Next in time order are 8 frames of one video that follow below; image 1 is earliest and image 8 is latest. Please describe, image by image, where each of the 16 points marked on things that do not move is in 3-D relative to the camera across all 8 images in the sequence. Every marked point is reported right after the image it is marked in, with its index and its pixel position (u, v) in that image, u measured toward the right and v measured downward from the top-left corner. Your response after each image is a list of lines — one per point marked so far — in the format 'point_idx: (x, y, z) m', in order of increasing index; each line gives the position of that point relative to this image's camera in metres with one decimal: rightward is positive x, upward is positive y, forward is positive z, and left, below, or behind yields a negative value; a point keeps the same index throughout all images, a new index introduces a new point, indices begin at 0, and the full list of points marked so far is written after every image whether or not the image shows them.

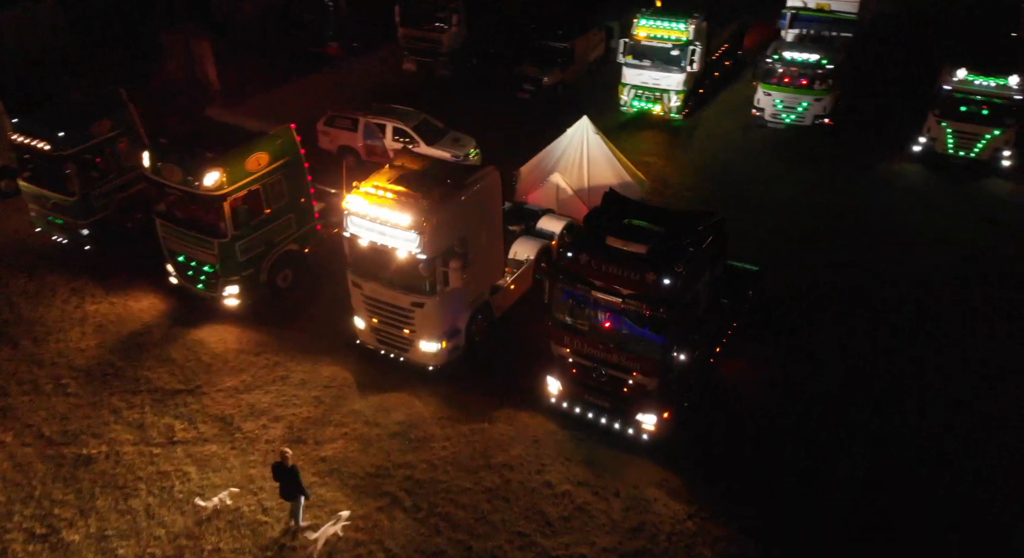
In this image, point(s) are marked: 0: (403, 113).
0: (-2.5, +4.0, +18.0) m
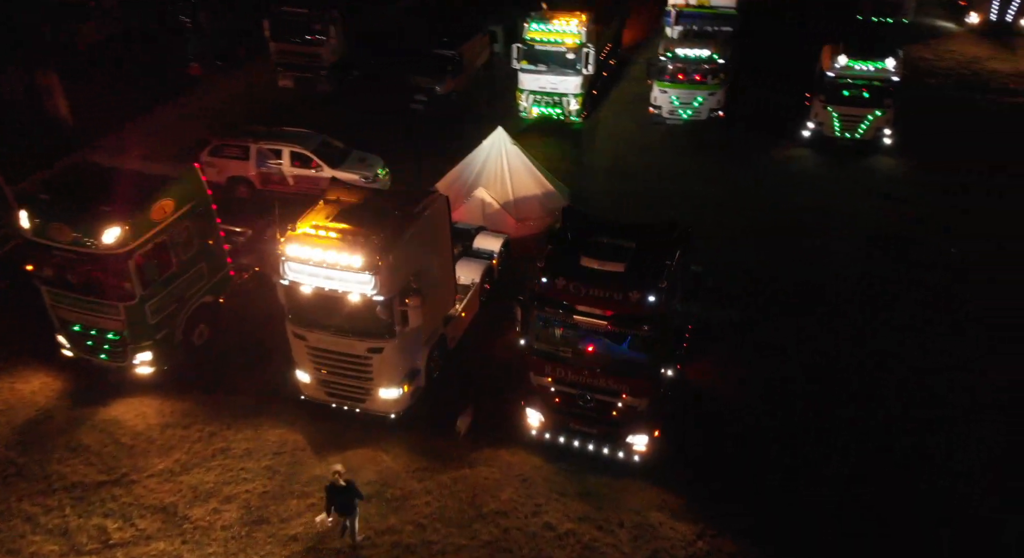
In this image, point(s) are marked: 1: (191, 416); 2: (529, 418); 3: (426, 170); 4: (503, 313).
0: (-4.7, +3.2, +16.8) m
1: (-4.5, -1.9, +10.4) m
2: (+0.2, -1.8, +9.7) m
3: (-1.8, +2.0, +17.8) m
4: (-0.1, -1.0, +12.0) m
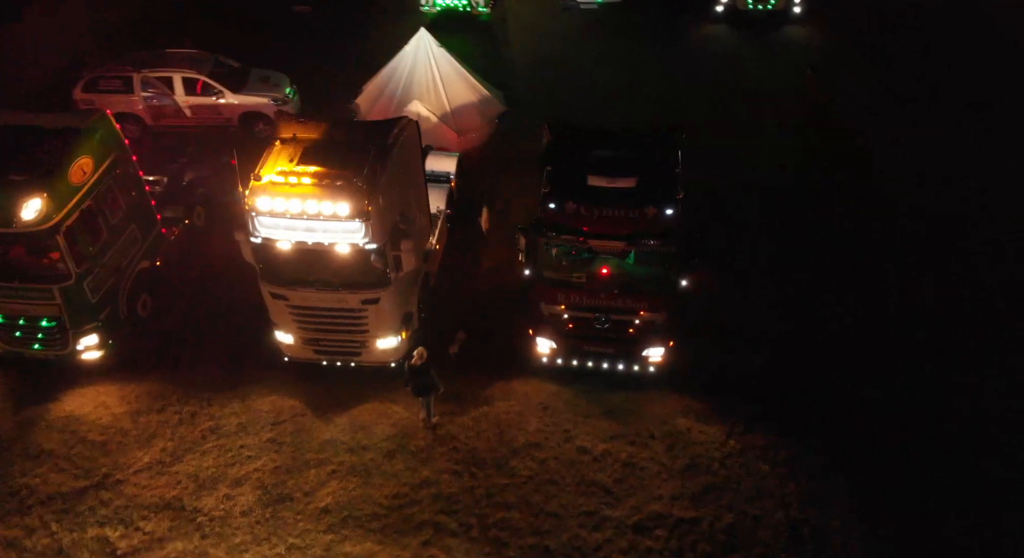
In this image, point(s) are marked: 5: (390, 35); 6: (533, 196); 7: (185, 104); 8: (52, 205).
0: (-6.4, +4.4, +14.8) m
1: (-4.4, -1.5, +9.4) m
2: (+0.3, -0.8, +9.4) m
3: (-3.6, +3.8, +16.4) m
4: (-0.5, +0.2, +11.5) m
5: (-3.0, +6.1, +19.1) m
6: (+0.3, +1.4, +12.9) m
7: (-6.3, +3.4, +14.3) m
8: (-5.3, +0.8, +8.6) m
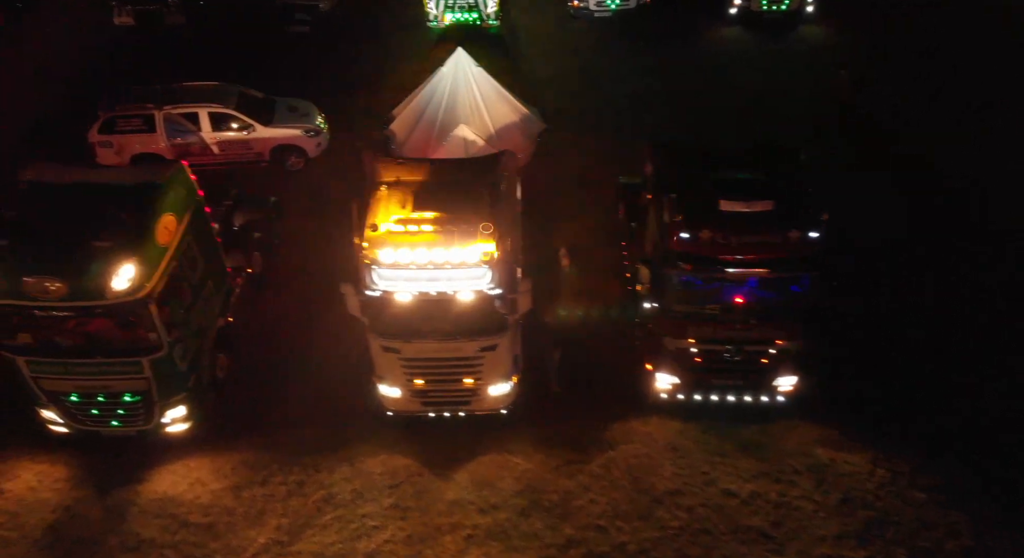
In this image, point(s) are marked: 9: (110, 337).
0: (-5.6, +3.5, +13.9) m
1: (-2.9, -2.2, +8.7) m
2: (+1.8, -1.2, +9.0) m
3: (-2.9, +3.1, +15.7) m
4: (+0.8, -0.2, +11.0) m
5: (-2.6, +5.4, +18.4) m
6: (+1.4, +1.0, +12.5) m
7: (-5.5, +2.5, +13.5) m
8: (-3.9, +0.1, +7.8) m
9: (-4.3, -0.6, +7.9) m
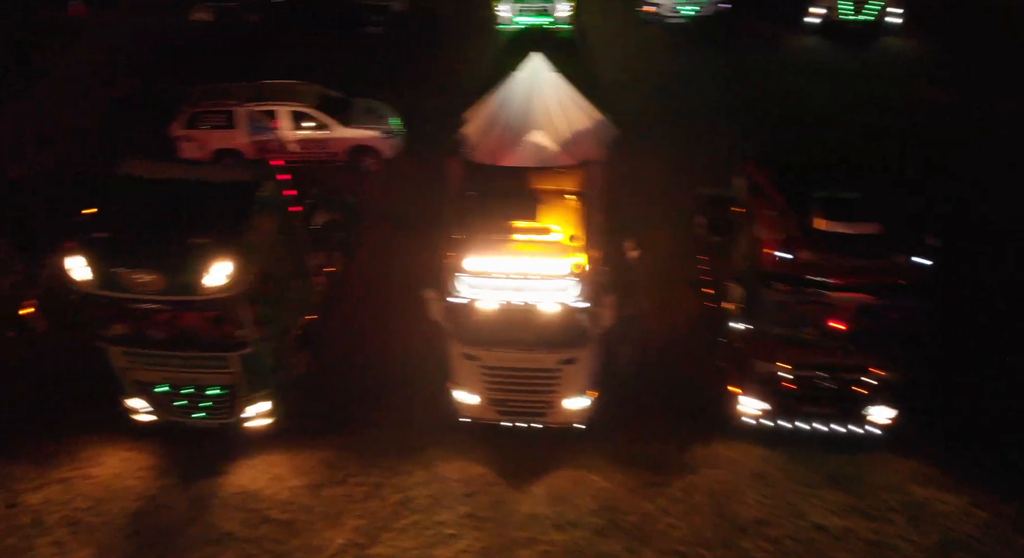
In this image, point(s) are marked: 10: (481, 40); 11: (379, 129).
0: (-4.2, +3.6, +14.1) m
1: (-2.0, -2.2, +8.7) m
2: (+2.7, -1.5, +8.8) m
3: (-1.4, +3.1, +15.8) m
4: (+1.9, -0.4, +10.9) m
5: (-0.8, +5.4, +18.5) m
6: (+2.6, +0.8, +12.3) m
7: (-4.1, +2.6, +13.7) m
8: (-2.9, +0.1, +7.9) m
9: (-3.4, -0.6, +8.1) m
10: (-0.8, +6.3, +19.4) m
11: (-2.5, +2.8, +13.8) m
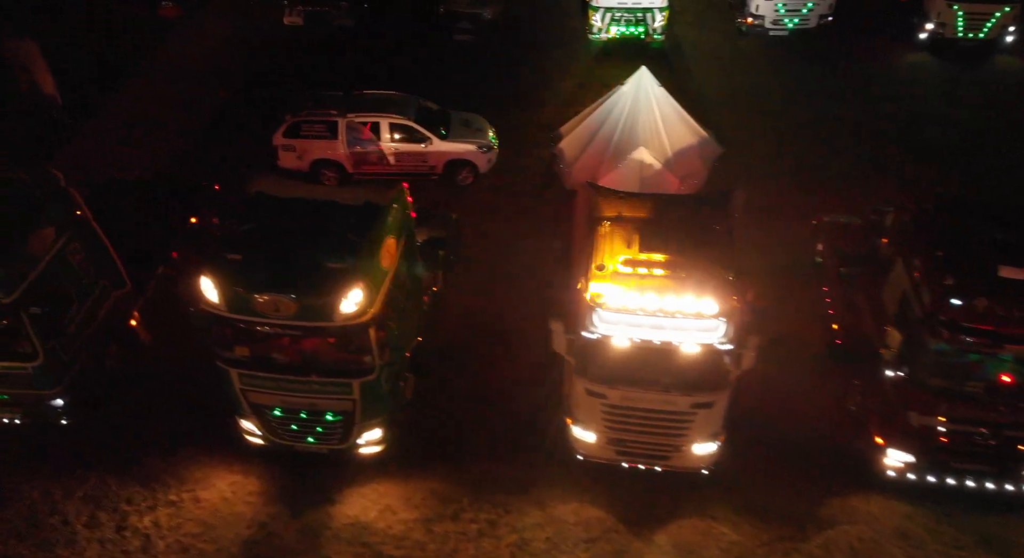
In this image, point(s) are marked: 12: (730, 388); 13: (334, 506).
0: (-2.3, +3.3, +13.9) m
1: (-0.7, -2.5, +8.4) m
2: (+4.1, -1.9, +8.1) m
3: (+0.6, +2.7, +15.4) m
4: (+3.4, -0.8, +10.3) m
5: (+1.4, +5.0, +18.0) m
6: (+4.3, +0.3, +11.7) m
7: (-2.2, +2.3, +13.4) m
8: (-1.5, -0.2, +7.6) m
9: (-2.0, -0.8, +7.8) m
10: (+1.5, +5.9, +18.9) m
11: (-0.6, +2.5, +13.5) m
12: (+2.3, -1.1, +7.6) m
13: (-2.0, -2.6, +8.4) m
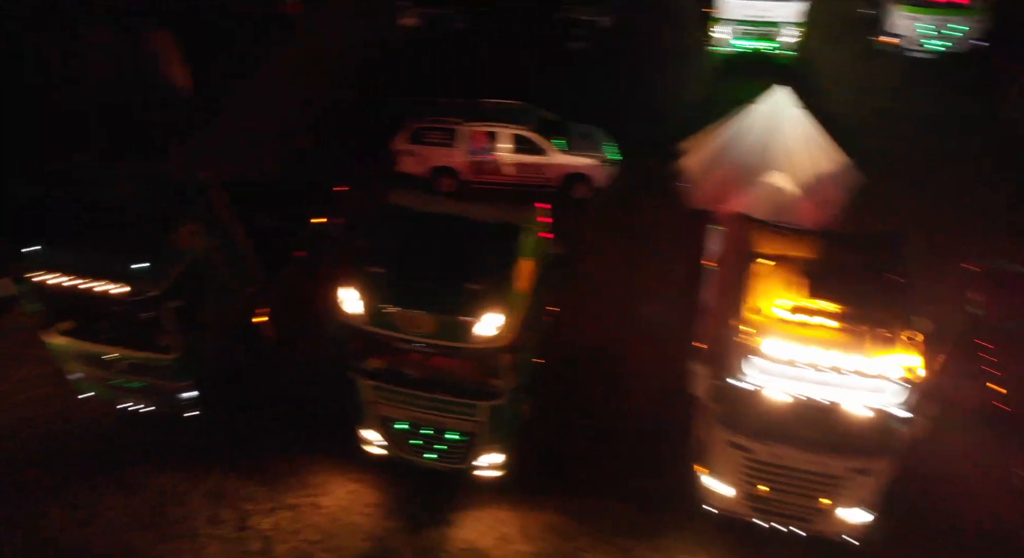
0: (+0.1, +3.1, +13.6) m
1: (+0.7, -2.9, +8.0) m
2: (+5.4, -2.6, +7.3) m
3: (+3.0, +2.3, +14.9) m
4: (+5.1, -1.5, +9.5) m
5: (+4.3, +4.5, +17.4) m
6: (+6.1, -0.4, +10.8) m
7: (0.0, +2.1, +13.2) m
8: (-0.1, -0.4, +7.3) m
9: (-0.6, -1.1, +7.6) m
10: (+4.5, +5.4, +18.3) m
11: (+1.6, +2.2, +13.1) m
12: (+3.6, -1.7, +6.9) m
13: (-0.7, -2.8, +8.2) m
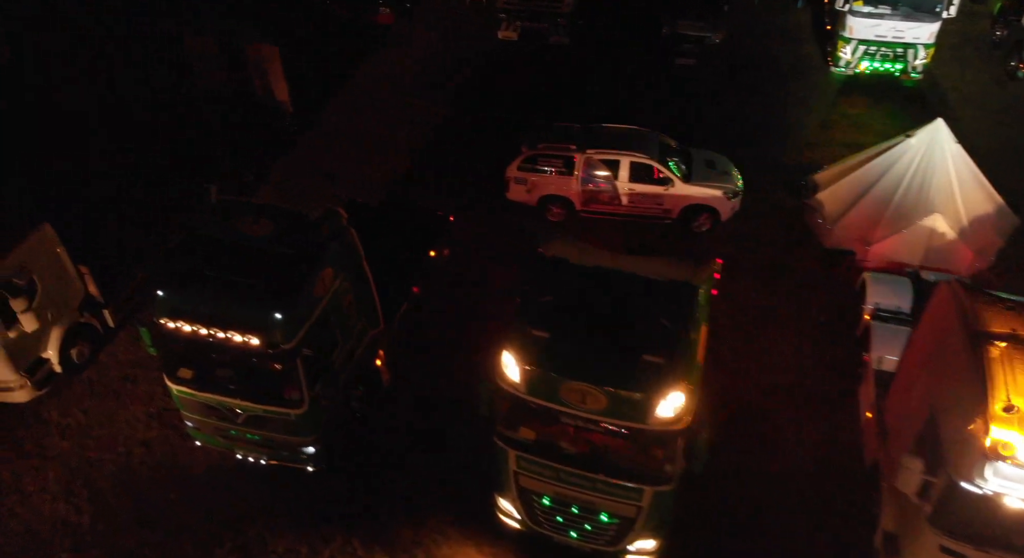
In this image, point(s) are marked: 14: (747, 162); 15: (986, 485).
0: (+2.2, +2.4, +12.7) m
1: (+2.3, -3.5, +7.1) m
2: (+7.0, -3.4, +6.1) m
3: (+5.2, +1.5, +13.7) m
4: (+6.8, -2.3, +8.3) m
5: (+6.6, +3.6, +16.2) m
6: (+8.0, -1.2, +9.5) m
7: (+2.0, +1.5, +12.3) m
8: (+1.6, -1.1, +6.4) m
9: (+1.0, -1.7, +6.7) m
10: (+6.9, +4.5, +17.1) m
11: (+3.6, +1.4, +12.1) m
12: (+5.2, -2.4, +5.8) m
13: (+0.9, -3.4, +7.3) m
14: (+4.8, +2.4, +14.6) m
15: (+3.8, -1.7, +6.0) m
